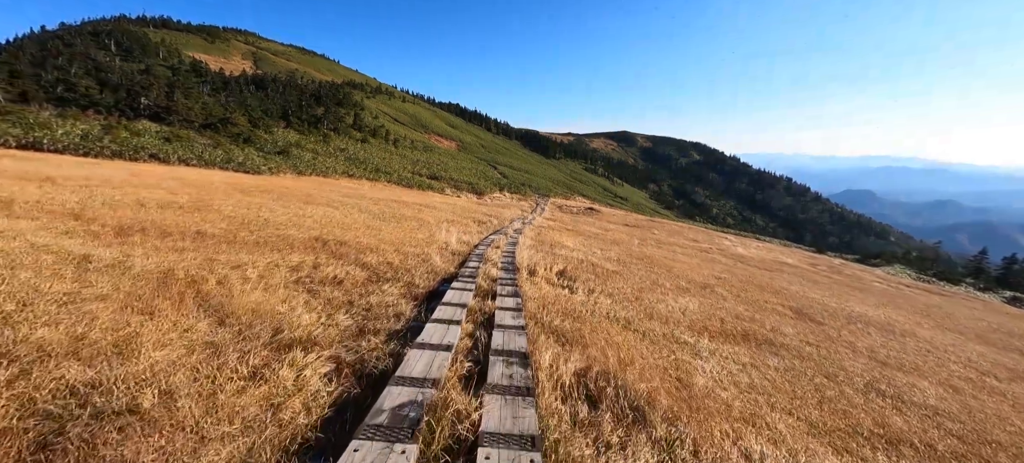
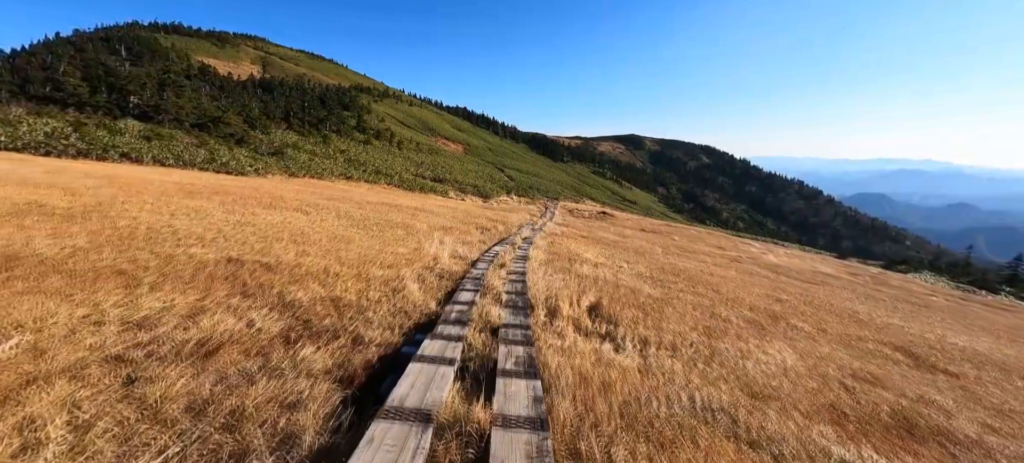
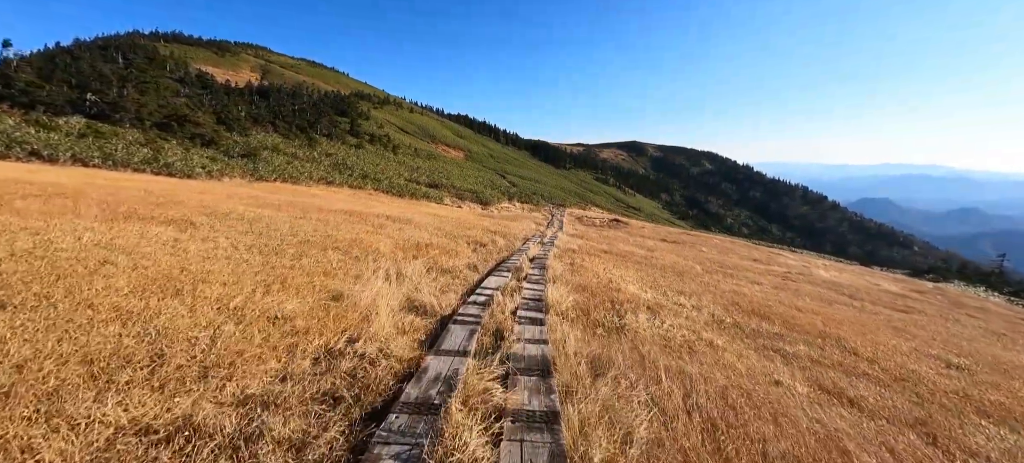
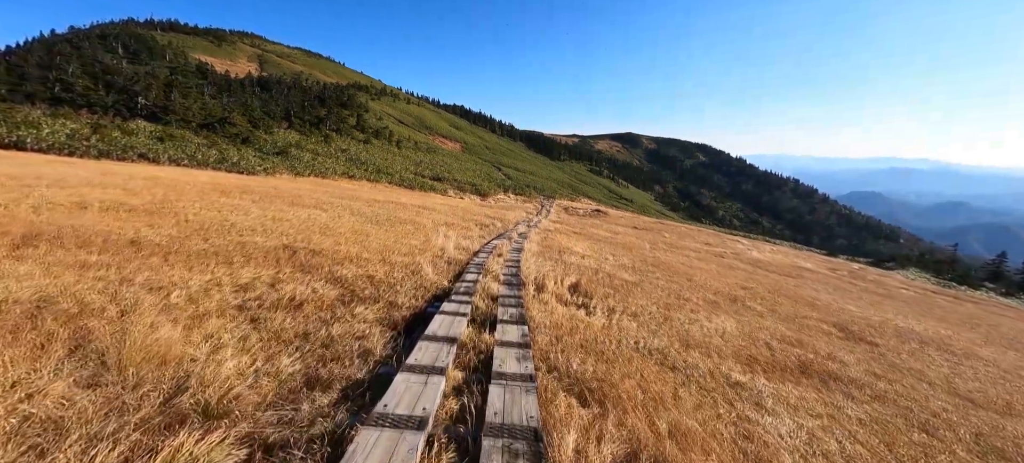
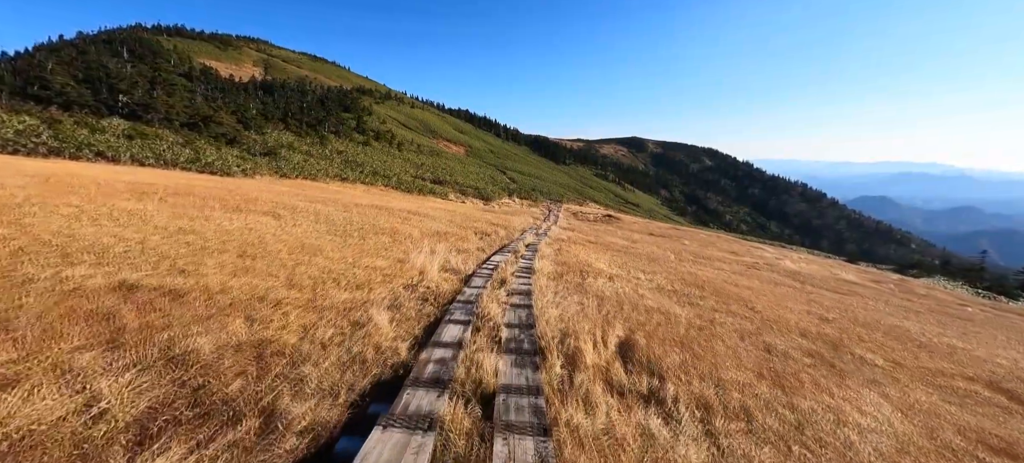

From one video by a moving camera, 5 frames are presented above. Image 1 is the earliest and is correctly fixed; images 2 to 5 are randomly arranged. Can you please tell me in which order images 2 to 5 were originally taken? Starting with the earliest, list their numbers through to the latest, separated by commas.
4, 2, 5, 3
